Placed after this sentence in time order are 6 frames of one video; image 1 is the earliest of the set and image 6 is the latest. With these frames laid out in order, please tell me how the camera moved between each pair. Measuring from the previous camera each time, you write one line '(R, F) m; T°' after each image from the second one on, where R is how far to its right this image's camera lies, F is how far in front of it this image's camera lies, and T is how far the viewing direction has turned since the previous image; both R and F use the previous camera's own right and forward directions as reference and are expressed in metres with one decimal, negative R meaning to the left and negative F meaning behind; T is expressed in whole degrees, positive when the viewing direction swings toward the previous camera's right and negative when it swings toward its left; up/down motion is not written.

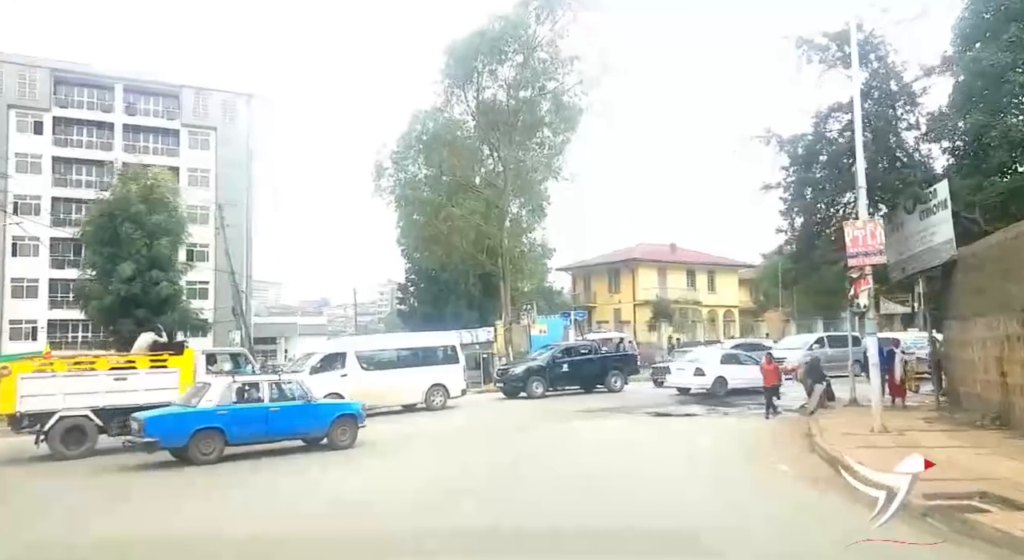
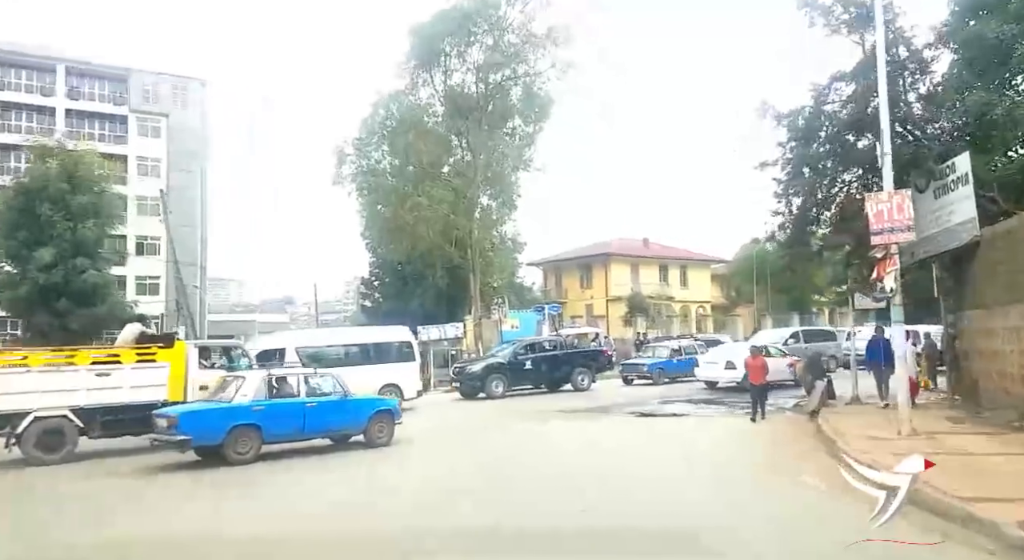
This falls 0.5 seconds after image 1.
(0.0, +1.6) m; +2°
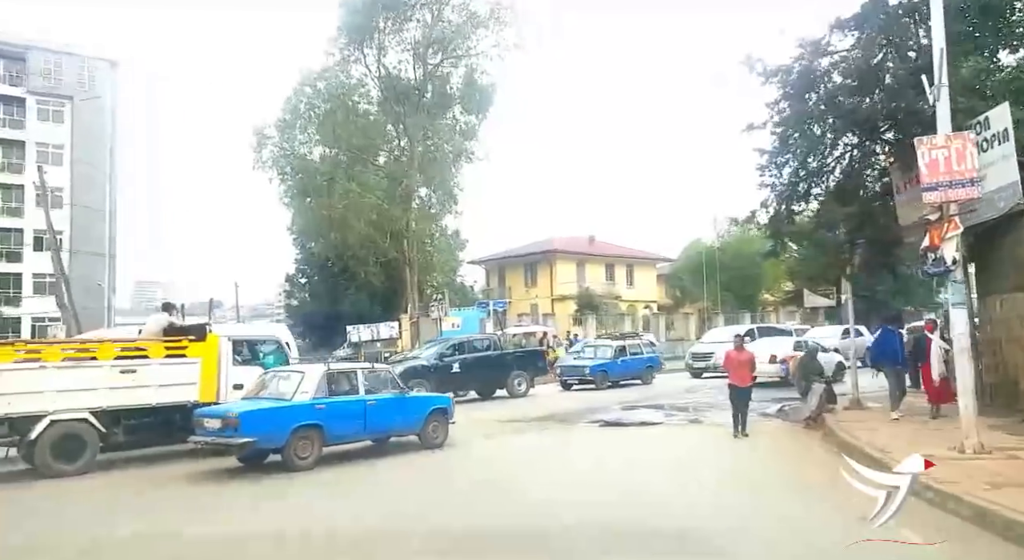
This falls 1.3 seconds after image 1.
(0.0, +2.6) m; +4°
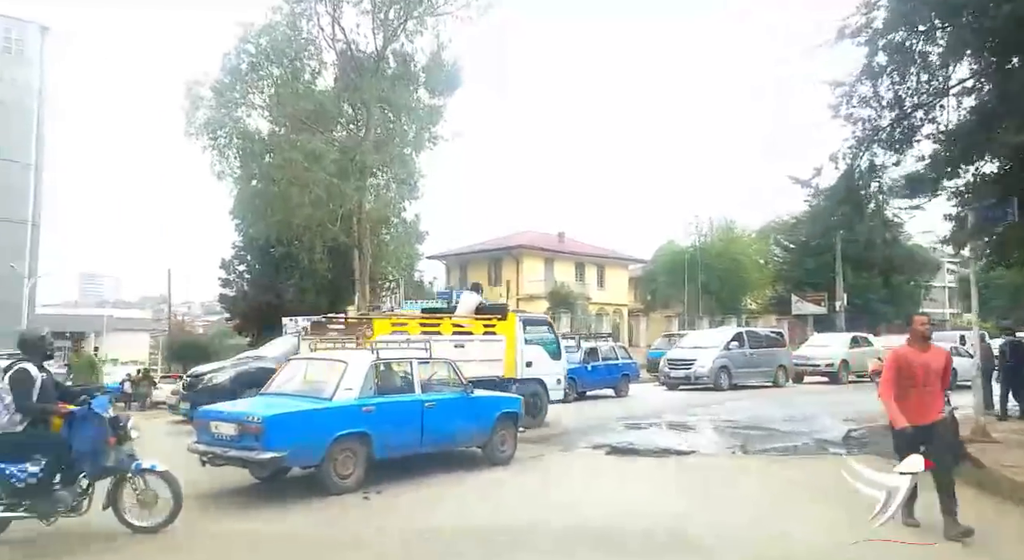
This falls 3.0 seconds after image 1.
(-0.2, +3.9) m; +3°
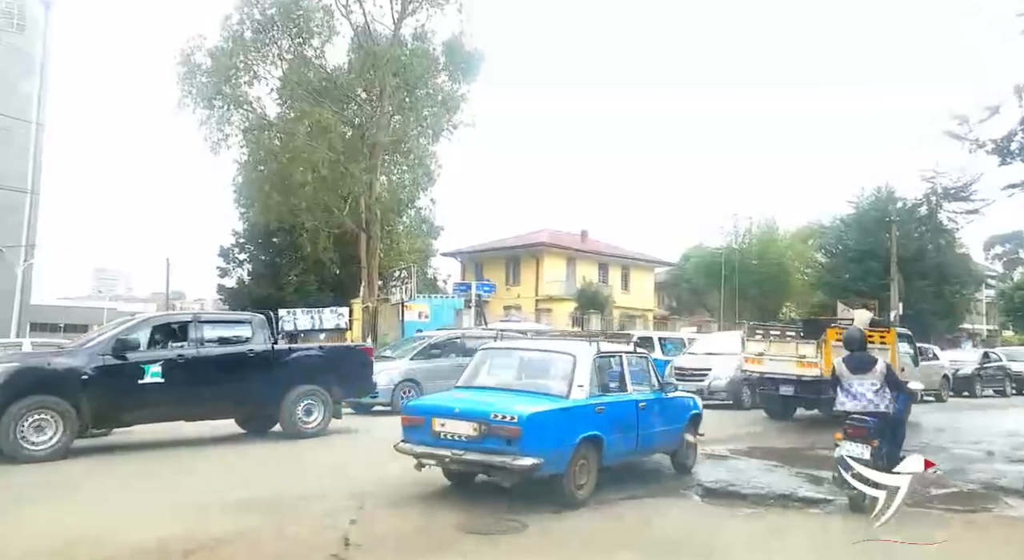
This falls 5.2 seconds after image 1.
(-0.4, +2.9) m; -1°
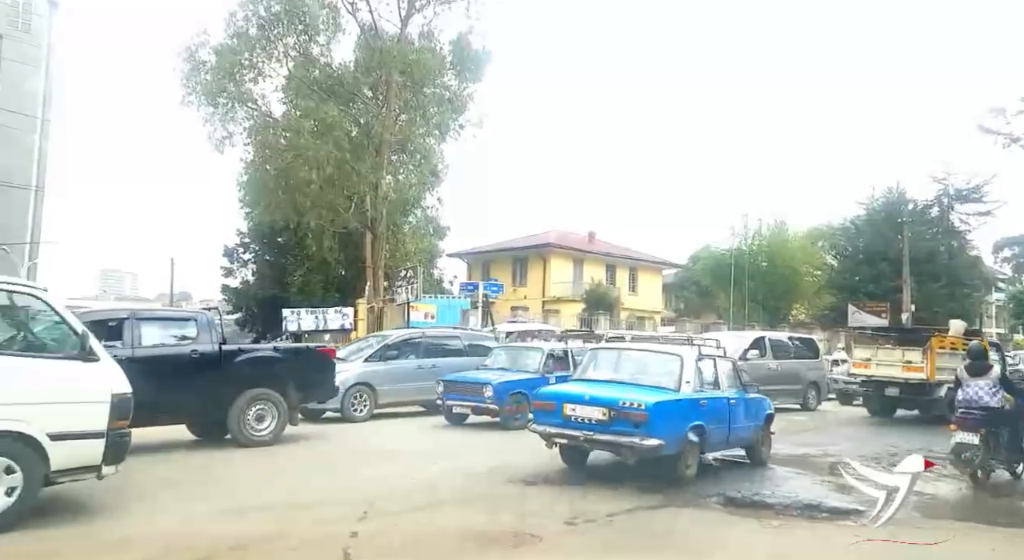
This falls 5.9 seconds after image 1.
(-0.1, +0.3) m; 0°
